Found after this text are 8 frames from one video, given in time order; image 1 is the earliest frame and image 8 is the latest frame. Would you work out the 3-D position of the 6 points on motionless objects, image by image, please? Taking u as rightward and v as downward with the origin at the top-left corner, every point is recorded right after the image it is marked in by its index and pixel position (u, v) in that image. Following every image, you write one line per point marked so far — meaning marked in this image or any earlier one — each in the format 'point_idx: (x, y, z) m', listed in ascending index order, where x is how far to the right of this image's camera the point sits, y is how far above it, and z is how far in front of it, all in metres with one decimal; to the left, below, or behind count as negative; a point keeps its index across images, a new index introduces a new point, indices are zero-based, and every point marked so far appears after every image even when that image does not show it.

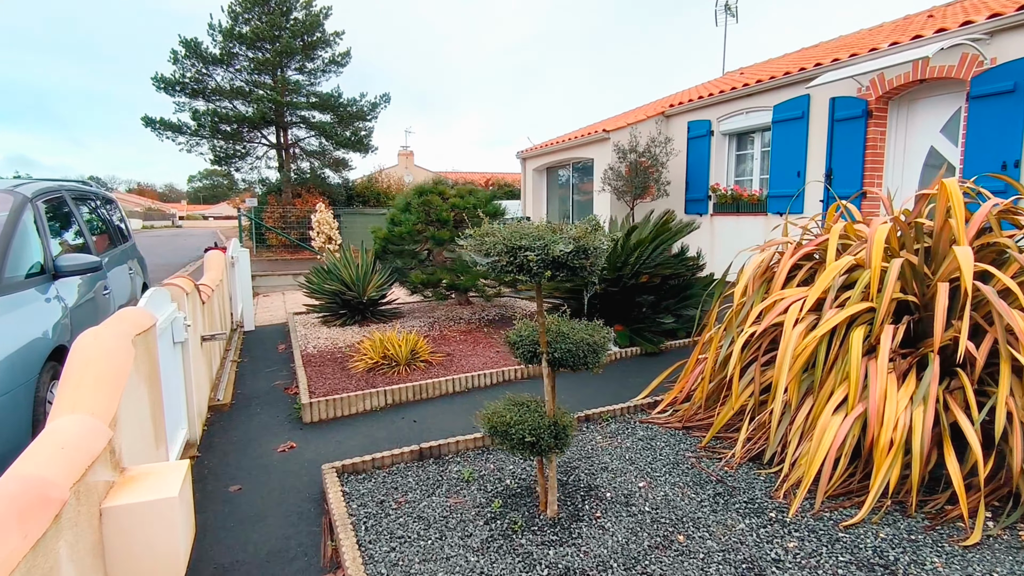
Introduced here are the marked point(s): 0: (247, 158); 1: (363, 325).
0: (-9.0, +4.4, +19.3) m
1: (-1.8, -0.5, +6.9) m
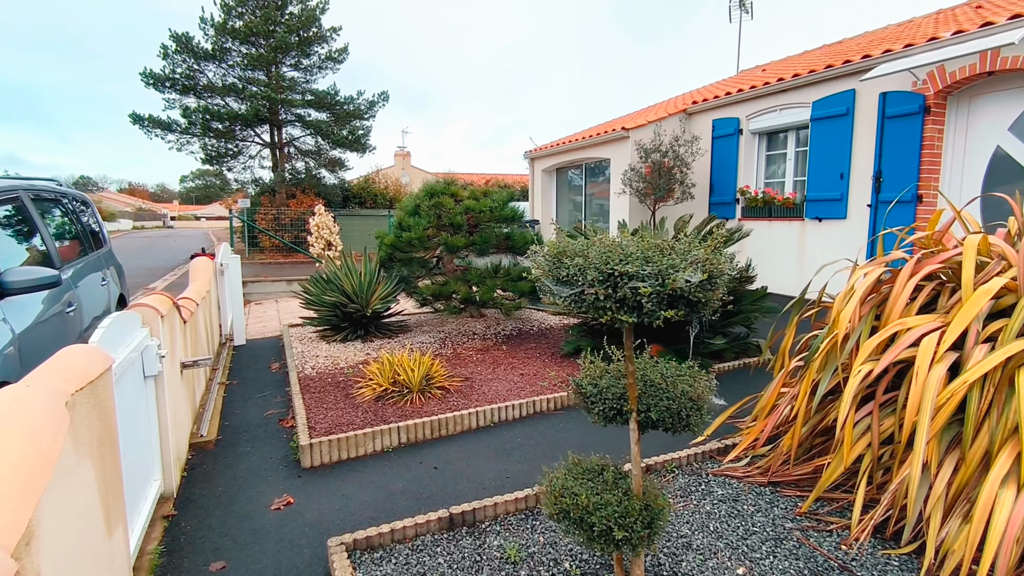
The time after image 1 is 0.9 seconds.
0: (-8.9, +4.3, +18.5) m
1: (-1.6, -0.6, +6.3) m
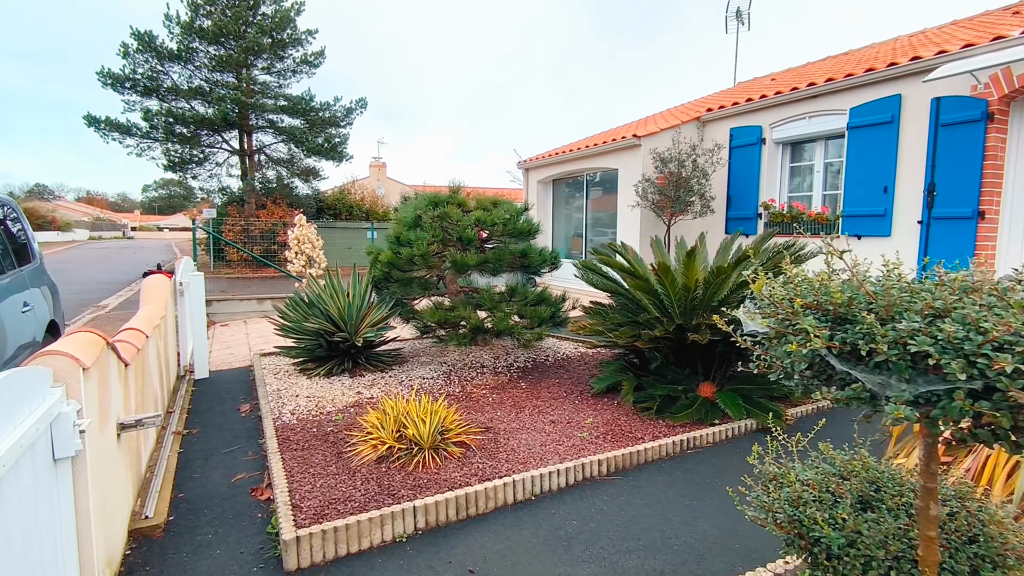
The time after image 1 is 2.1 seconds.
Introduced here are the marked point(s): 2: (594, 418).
0: (-9.3, +3.8, +17.3) m
1: (-1.5, -0.8, +5.3) m
2: (+0.6, -0.9, +4.1) m
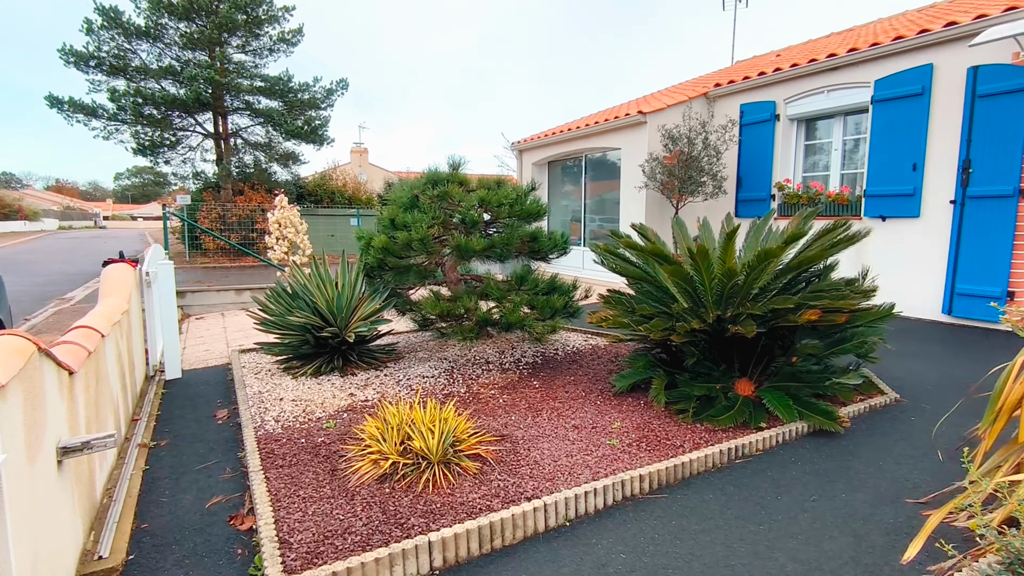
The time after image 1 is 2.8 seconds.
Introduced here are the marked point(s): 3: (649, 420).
0: (-9.7, +4.1, +16.4) m
1: (-1.4, -0.7, +4.7) m
2: (+0.7, -0.9, +3.6) m
3: (+0.9, -0.8, +3.6) m
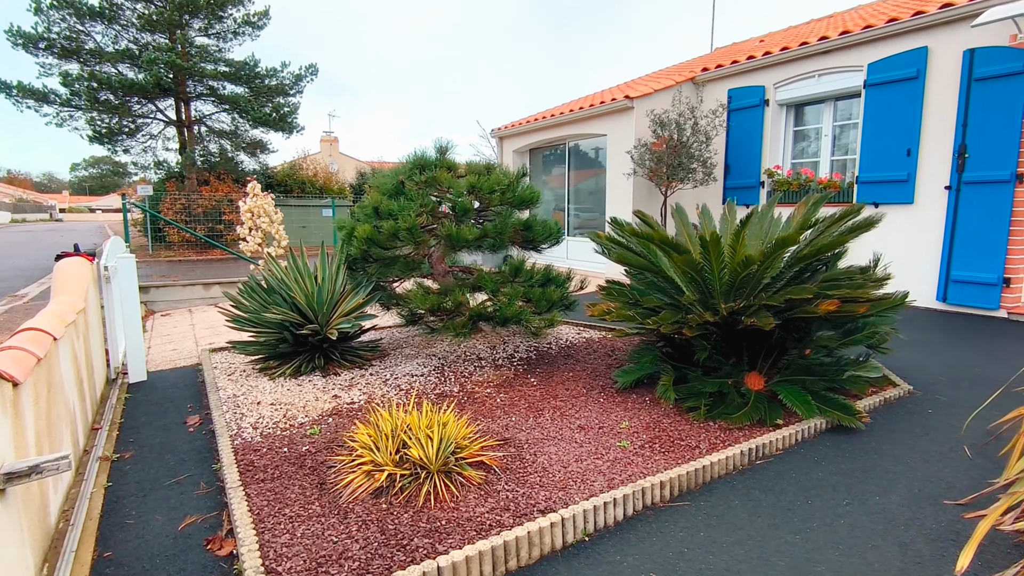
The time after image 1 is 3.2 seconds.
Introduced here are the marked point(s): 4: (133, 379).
0: (-10.3, +4.2, +15.6) m
1: (-1.4, -0.7, +4.4) m
2: (+0.7, -0.8, +3.4) m
3: (+0.9, -0.8, +3.4) m
4: (-3.2, -0.8, +4.8) m
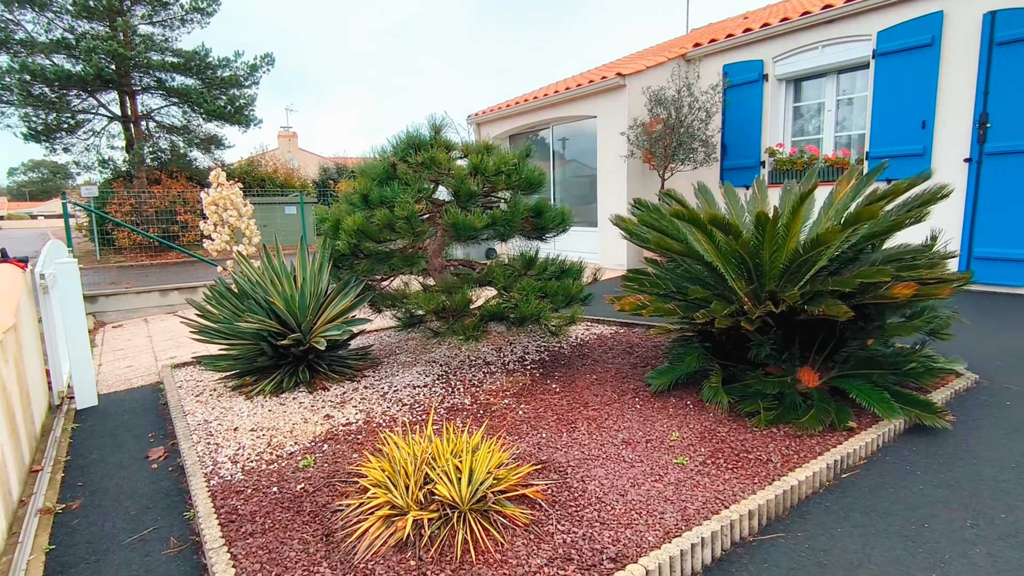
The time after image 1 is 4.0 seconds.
0: (-11.0, +4.0, +14.4) m
1: (-1.3, -0.7, +3.8) m
2: (+0.9, -0.8, +3.0) m
3: (+1.1, -0.7, +3.0) m
4: (-3.1, -0.9, +4.1) m
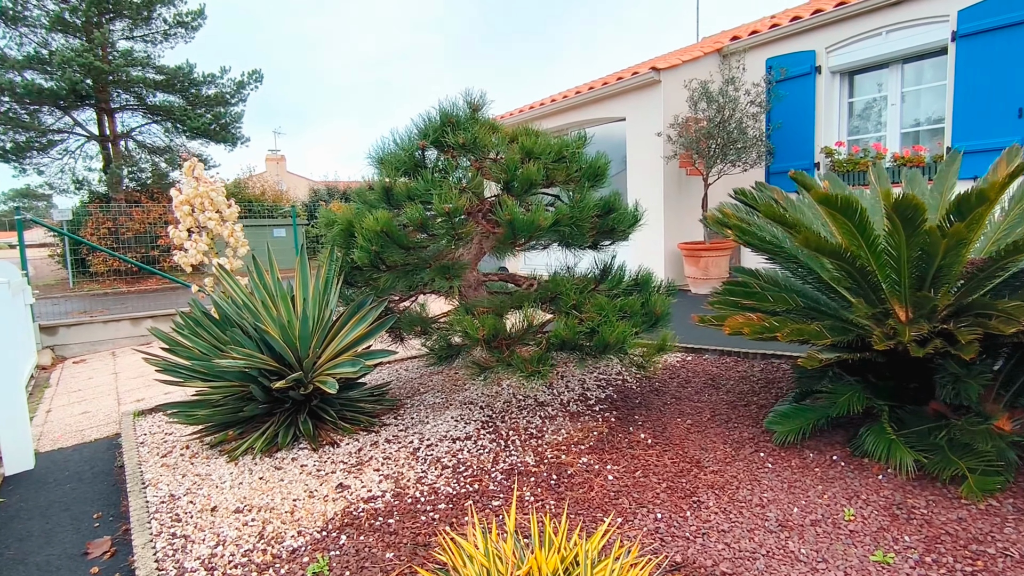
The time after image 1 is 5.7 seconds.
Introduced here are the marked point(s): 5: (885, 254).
0: (-10.9, +3.2, +13.5) m
1: (-1.0, -0.8, +2.9) m
2: (+1.3, -0.8, +2.1) m
3: (+1.4, -0.8, +2.1) m
4: (-2.8, -1.0, +3.2) m
5: (+1.5, +0.1, +2.3) m
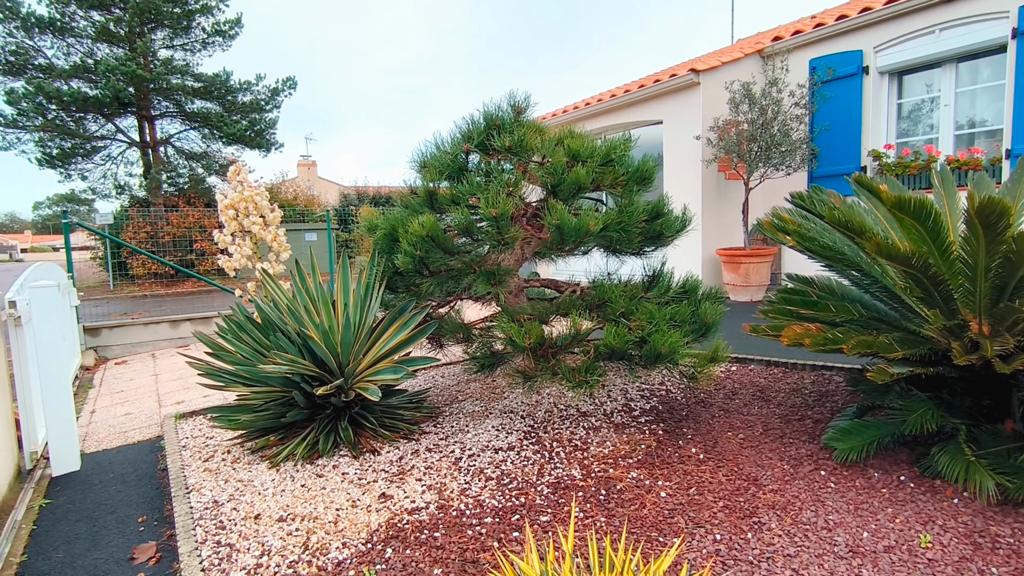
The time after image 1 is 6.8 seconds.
0: (-10.2, +3.2, +13.9) m
1: (-0.8, -0.8, +2.9) m
2: (+1.4, -0.8, +1.9) m
3: (+1.6, -0.8, +1.9) m
4: (-2.6, -1.0, +3.2) m
5: (+1.7, +0.1, +2.2) m
